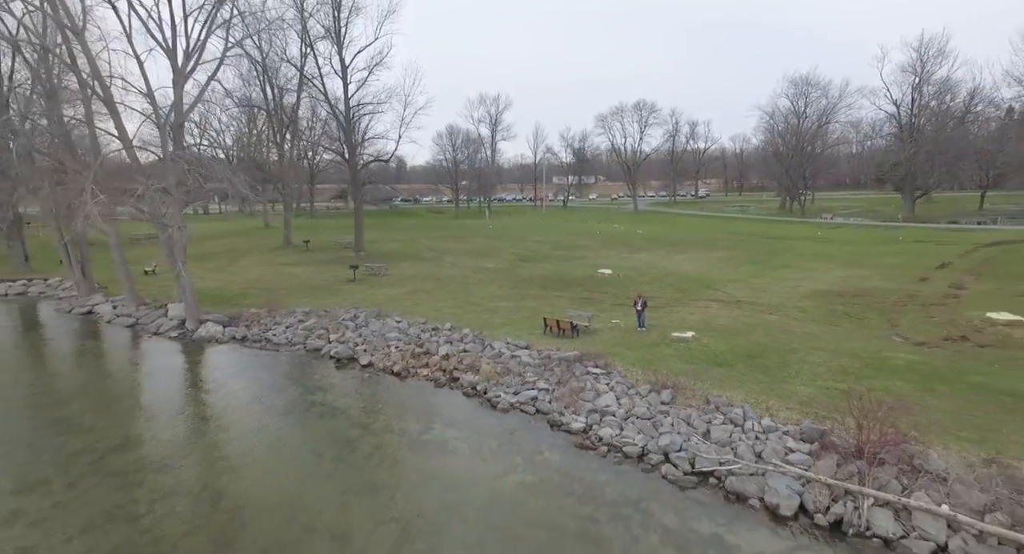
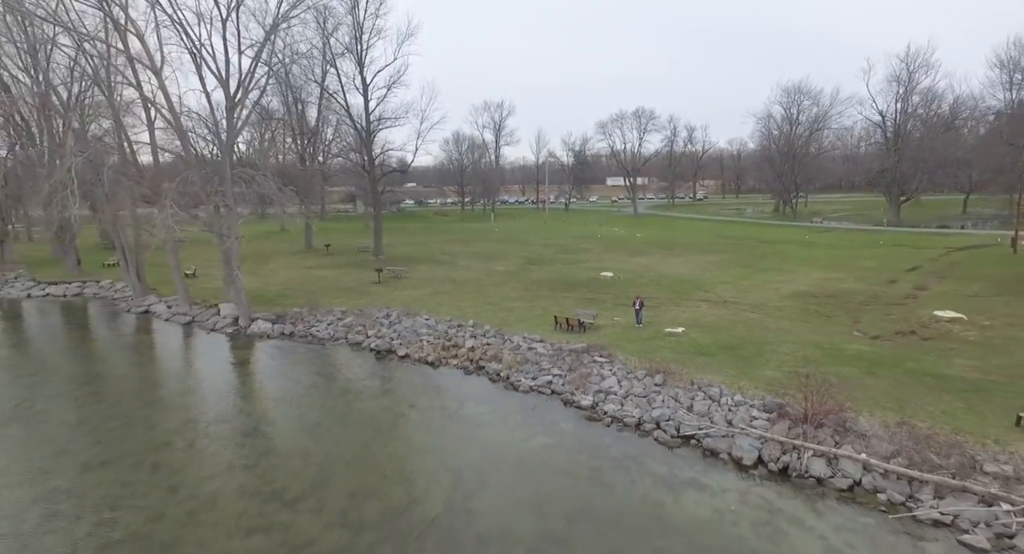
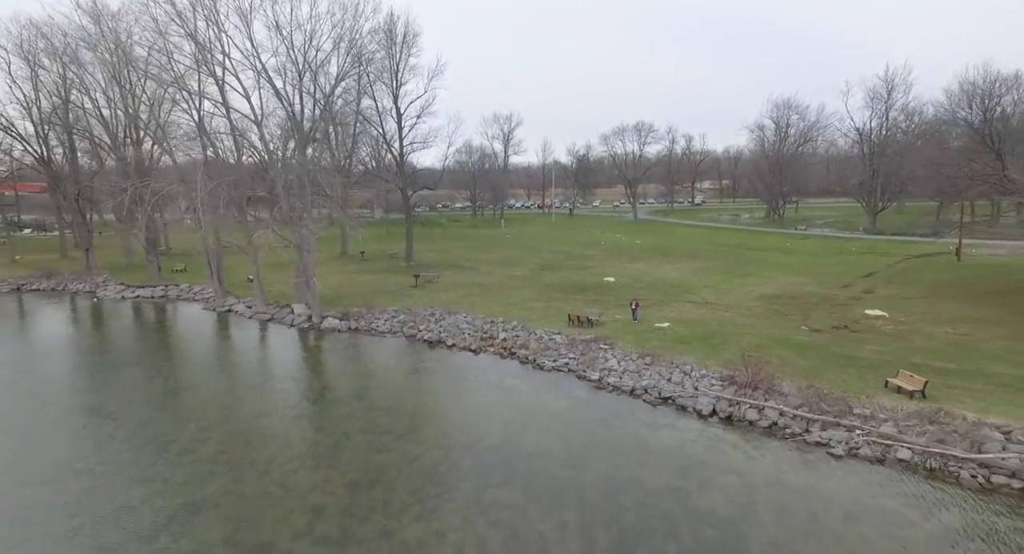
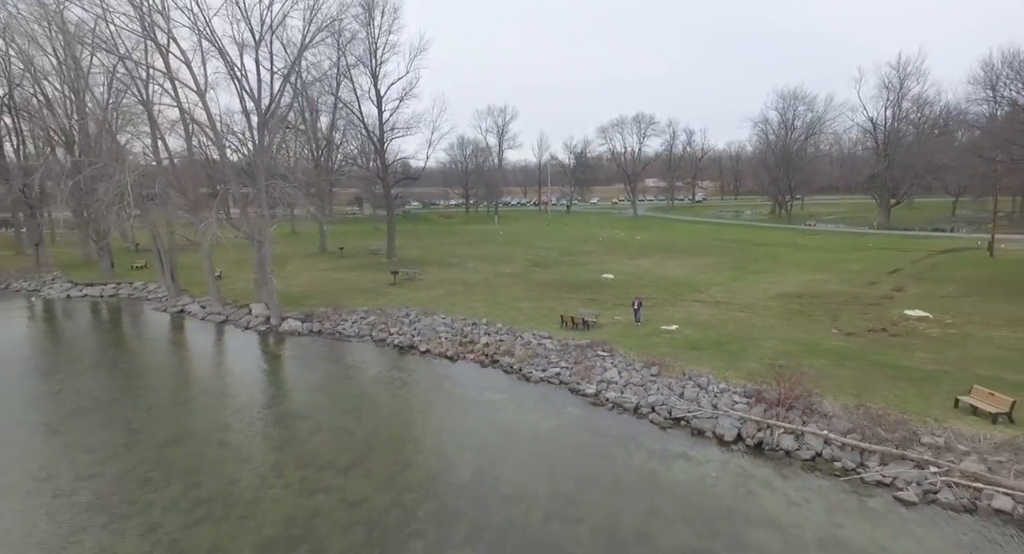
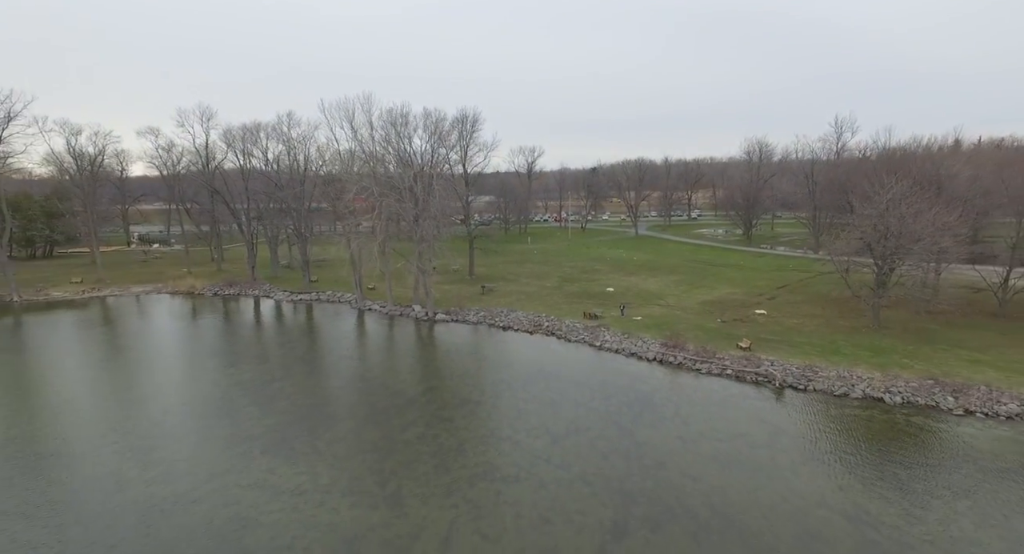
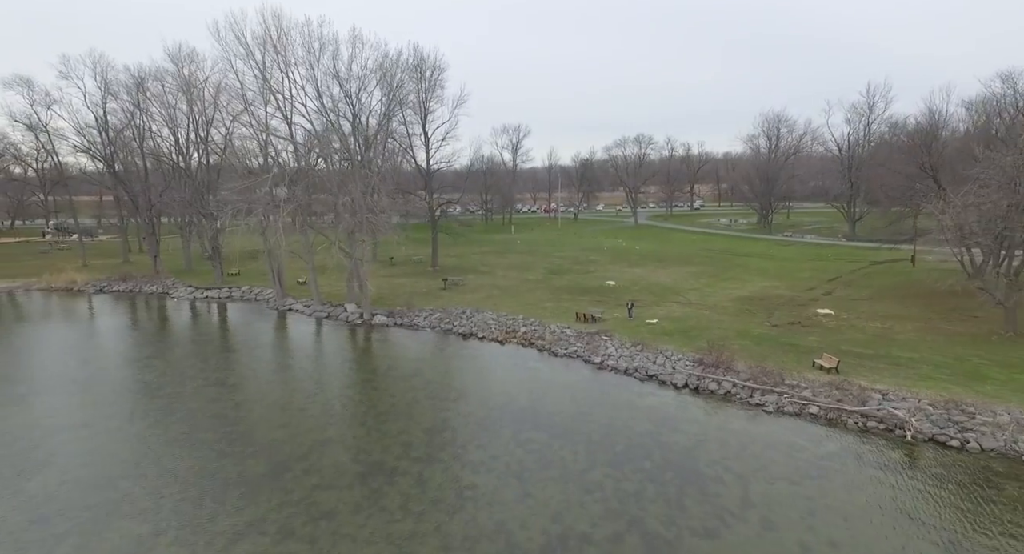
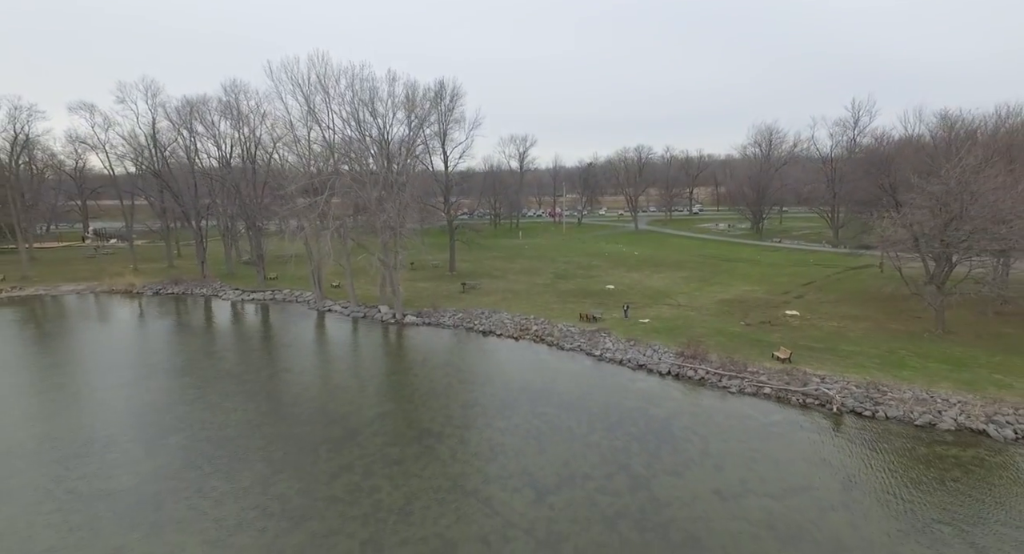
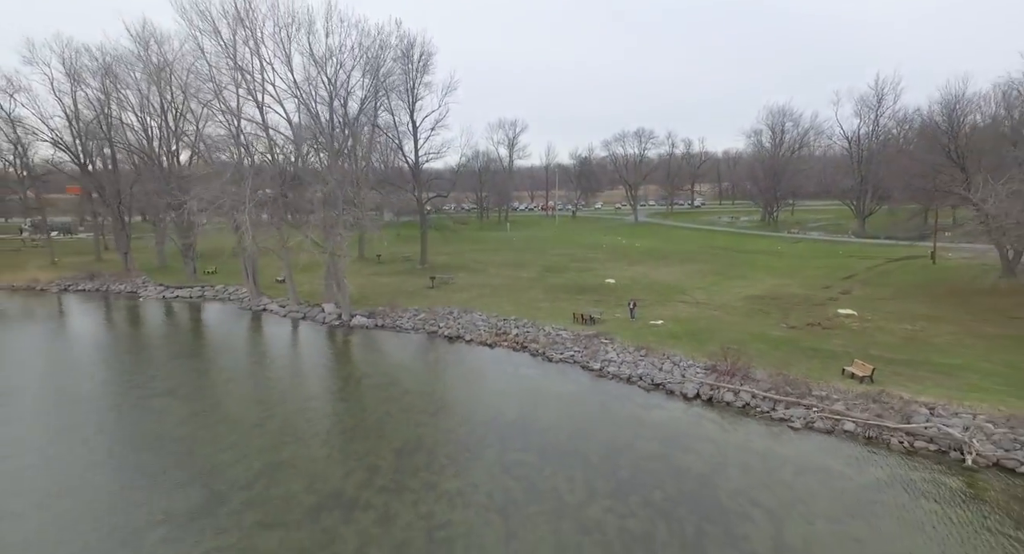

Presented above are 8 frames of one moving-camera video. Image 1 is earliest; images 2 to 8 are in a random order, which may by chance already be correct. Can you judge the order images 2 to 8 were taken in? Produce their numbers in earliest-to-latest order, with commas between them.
2, 4, 3, 8, 6, 7, 5
